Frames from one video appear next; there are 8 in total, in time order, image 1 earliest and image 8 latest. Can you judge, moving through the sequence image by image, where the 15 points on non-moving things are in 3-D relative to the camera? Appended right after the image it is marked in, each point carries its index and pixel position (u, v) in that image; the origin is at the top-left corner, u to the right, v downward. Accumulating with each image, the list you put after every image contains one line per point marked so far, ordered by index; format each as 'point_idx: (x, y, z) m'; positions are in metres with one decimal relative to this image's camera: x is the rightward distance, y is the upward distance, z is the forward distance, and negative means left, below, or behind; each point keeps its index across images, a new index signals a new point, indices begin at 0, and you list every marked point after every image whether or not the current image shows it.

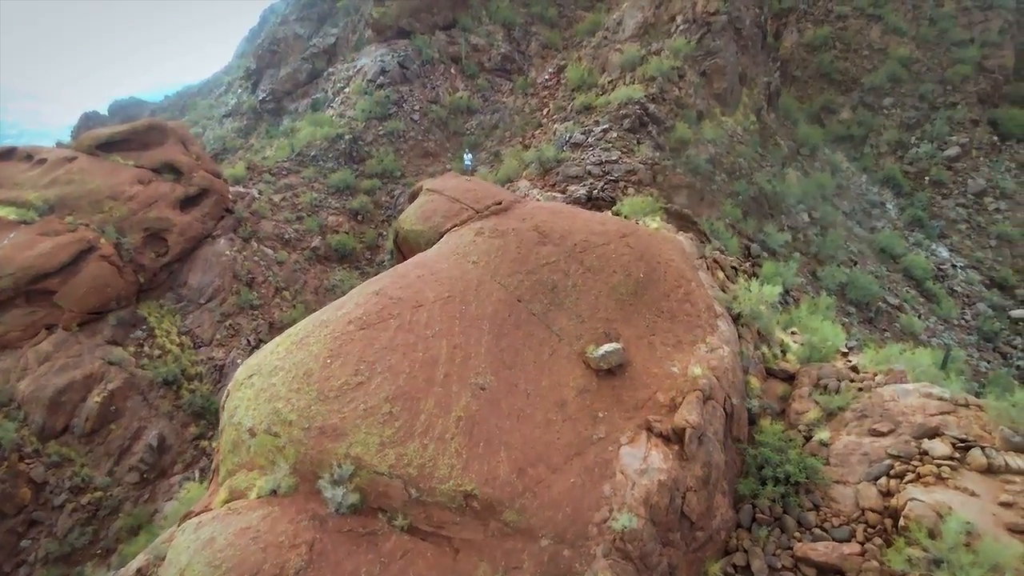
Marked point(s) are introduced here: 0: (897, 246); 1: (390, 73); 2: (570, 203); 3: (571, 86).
0: (+7.2, +0.8, +11.4) m
1: (-2.9, +5.1, +14.4) m
2: (+0.9, +1.2, +8.8) m
3: (+1.2, +4.3, +12.7) m
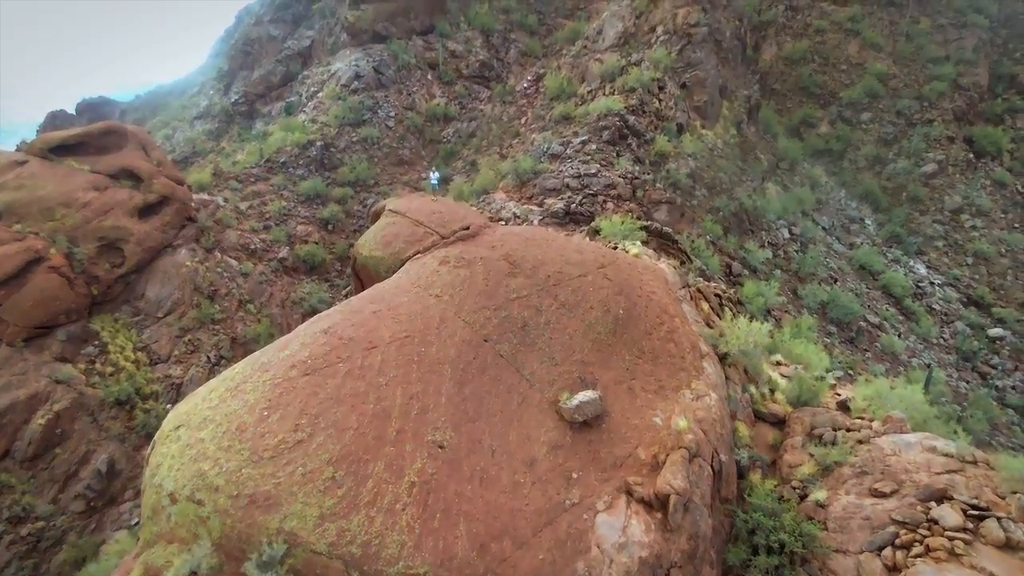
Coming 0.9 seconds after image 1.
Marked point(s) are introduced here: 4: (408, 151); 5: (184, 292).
0: (+6.8, +0.5, +11.3) m
1: (-3.4, +4.8, +14.0) m
2: (+0.5, +1.0, +8.5) m
3: (+0.8, +4.0, +12.5) m
4: (-2.3, +3.0, +13.5) m
5: (-5.3, -0.1, +9.8) m
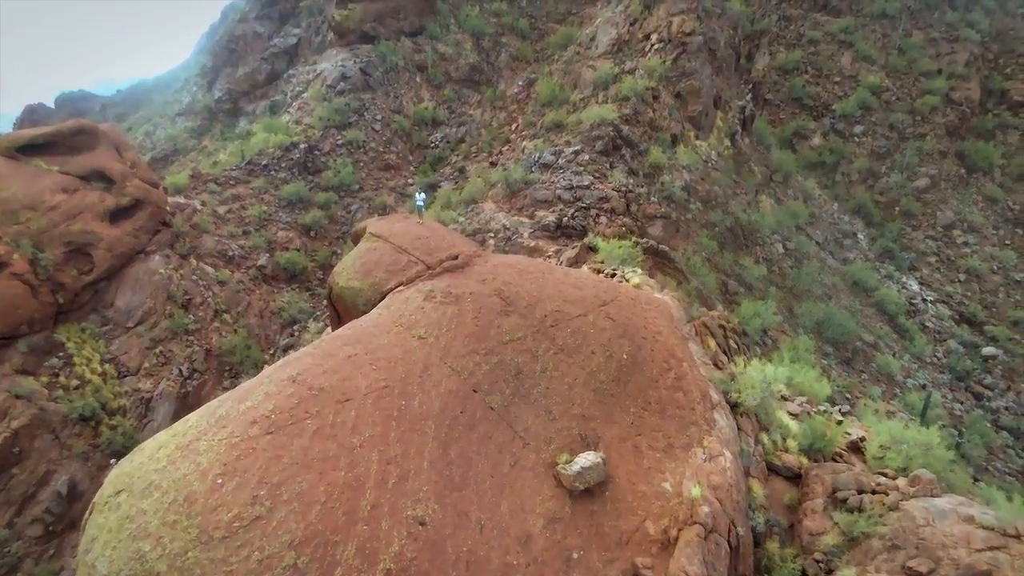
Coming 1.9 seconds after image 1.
0: (+6.5, +0.1, +11.1) m
1: (-3.6, +4.7, +13.6) m
2: (+0.4, +0.7, +8.2) m
3: (+0.6, +3.7, +12.2) m
4: (-2.5, +2.9, +13.1) m
5: (-5.5, -0.2, +9.4) m
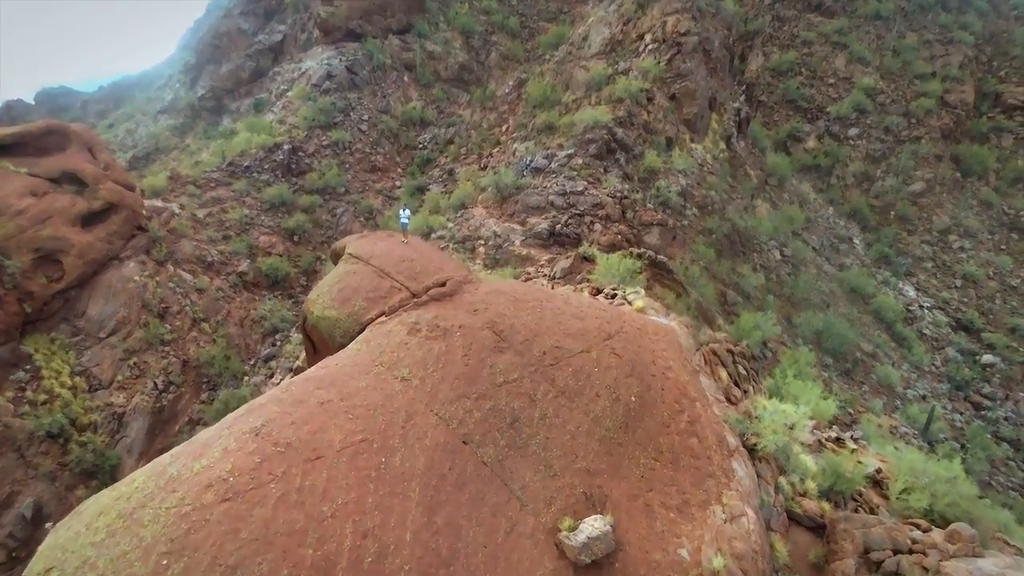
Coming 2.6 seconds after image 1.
0: (+6.4, 0.0, +10.9) m
1: (-3.8, +4.6, +13.2) m
2: (+0.3, +0.6, +7.9) m
3: (+0.4, +3.6, +11.9) m
4: (-2.7, +2.7, +12.8) m
5: (-5.6, -0.3, +8.9) m
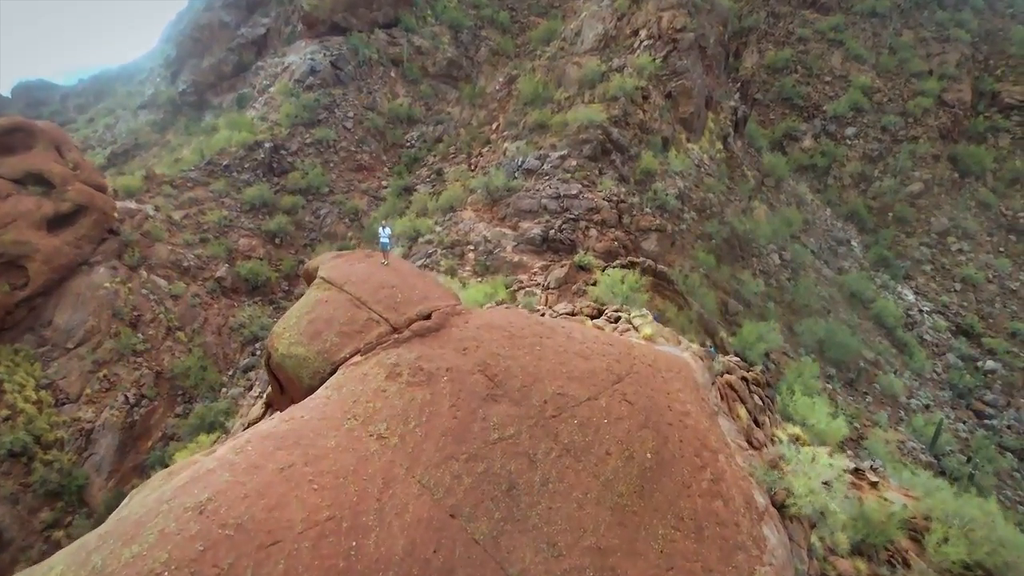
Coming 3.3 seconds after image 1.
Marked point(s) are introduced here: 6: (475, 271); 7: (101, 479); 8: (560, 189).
0: (+6.2, -0.1, +10.7) m
1: (-4.0, +4.5, +12.8) m
2: (+0.1, +0.5, +7.5) m
3: (+0.2, +3.6, +11.5) m
4: (-2.9, +2.7, +12.3) m
5: (-5.7, -0.4, +8.5) m
6: (-0.5, +0.2, +7.6) m
7: (-5.2, -2.4, +7.6) m
8: (+0.6, +1.3, +8.1) m
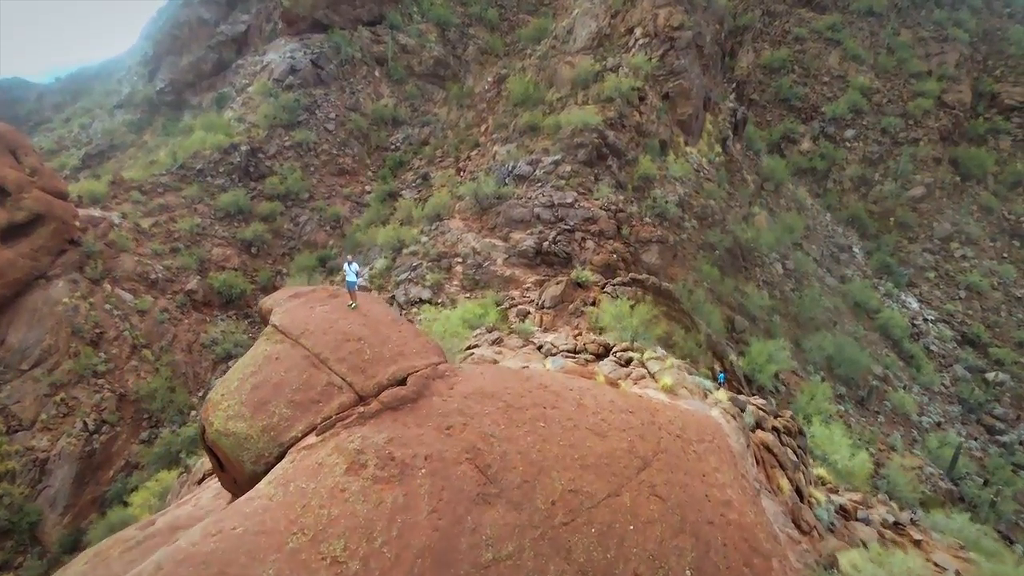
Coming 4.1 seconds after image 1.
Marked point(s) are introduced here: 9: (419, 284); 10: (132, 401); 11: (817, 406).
0: (+6.1, -0.2, +10.2) m
1: (-4.2, +4.3, +12.1) m
2: (0.0, +0.3, +7.0) m
3: (0.0, +3.4, +10.9) m
4: (-3.1, +2.5, +11.7) m
5: (-5.9, -0.6, +7.8) m
6: (-0.6, 0.0, +7.1) m
7: (-5.2, -2.6, +7.0) m
8: (+0.5, +1.2, +7.6) m
9: (-1.1, +0.1, +7.3) m
10: (-4.9, -1.5, +7.9) m
11: (+3.3, -1.2, +6.4) m
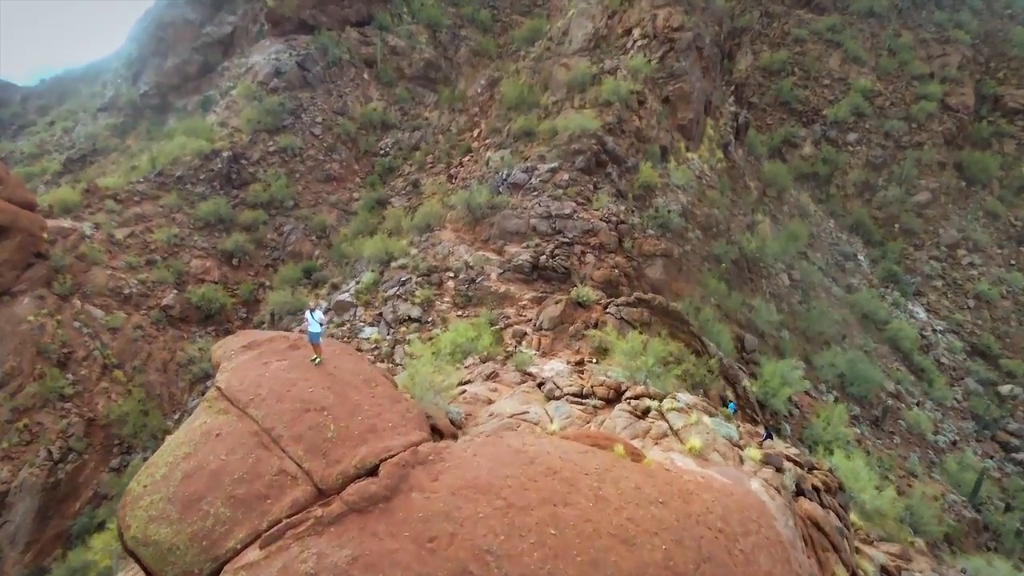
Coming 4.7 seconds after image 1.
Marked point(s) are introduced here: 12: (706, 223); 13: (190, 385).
0: (+6.0, -0.4, +9.9) m
1: (-4.3, +4.1, +11.7) m
2: (0.0, +0.1, +6.5) m
3: (-0.1, +3.2, +10.5) m
4: (-3.3, +2.3, +11.3) m
5: (-5.9, -0.8, +7.3) m
6: (-0.6, -0.2, +6.6) m
7: (-5.3, -2.8, +6.5) m
8: (+0.5, +1.0, +7.2) m
9: (-1.2, -0.1, +6.8) m
10: (-5.0, -1.7, +7.4) m
11: (+3.2, -1.4, +6.0) m
12: (+2.6, +0.9, +8.2) m
13: (-4.3, -1.3, +8.1) m
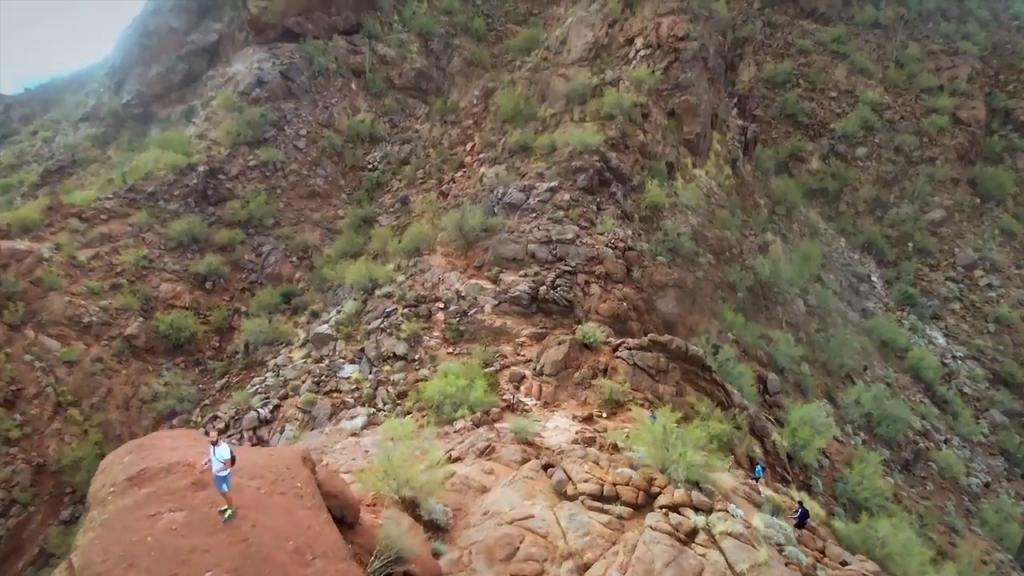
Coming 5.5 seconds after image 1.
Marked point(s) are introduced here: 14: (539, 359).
0: (+5.9, -0.8, +9.3) m
1: (-4.4, +3.7, +11.0) m
2: (0.0, -0.2, +5.9) m
3: (-0.1, +2.8, +9.9) m
4: (-3.3, +1.9, +10.6) m
5: (-6.0, -1.2, +6.6) m
6: (-0.6, -0.5, +5.9) m
7: (-5.3, -3.1, +5.7) m
8: (+0.4, +0.6, +6.6) m
9: (-1.2, -0.5, +6.2) m
10: (-5.0, -2.0, +6.7) m
11: (+3.2, -1.7, +5.4) m
12: (+2.6, +0.5, +7.6) m
13: (-4.4, -1.6, +7.4) m
14: (+0.2, -0.6, +5.0) m
